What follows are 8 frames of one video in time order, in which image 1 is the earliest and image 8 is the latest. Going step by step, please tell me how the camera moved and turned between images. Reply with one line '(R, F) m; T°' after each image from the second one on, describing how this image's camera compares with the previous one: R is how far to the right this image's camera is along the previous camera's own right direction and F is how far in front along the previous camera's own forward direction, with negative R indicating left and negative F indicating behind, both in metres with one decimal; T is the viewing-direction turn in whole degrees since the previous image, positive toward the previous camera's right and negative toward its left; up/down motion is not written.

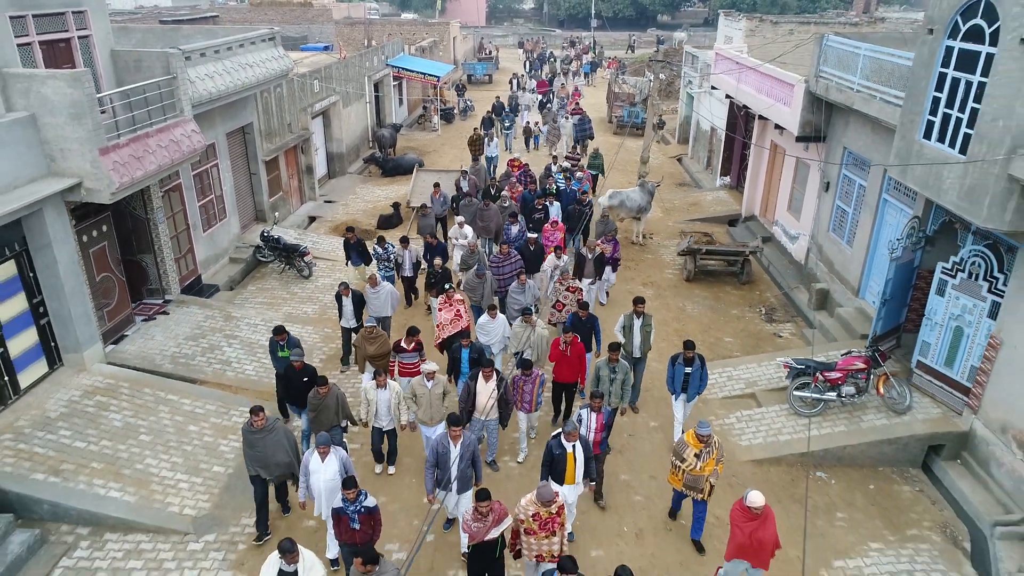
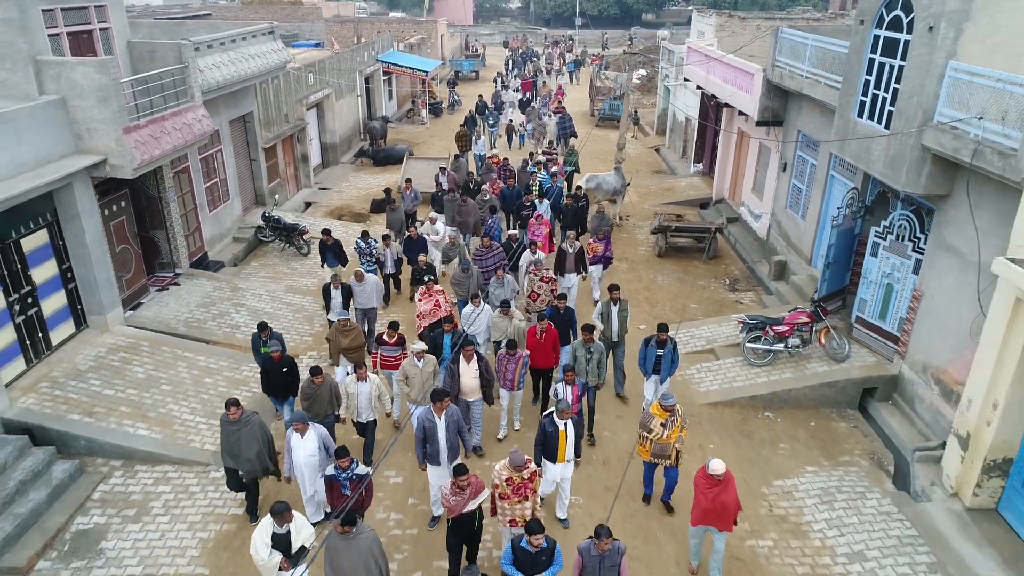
(+0.1, -1.0) m; +1°
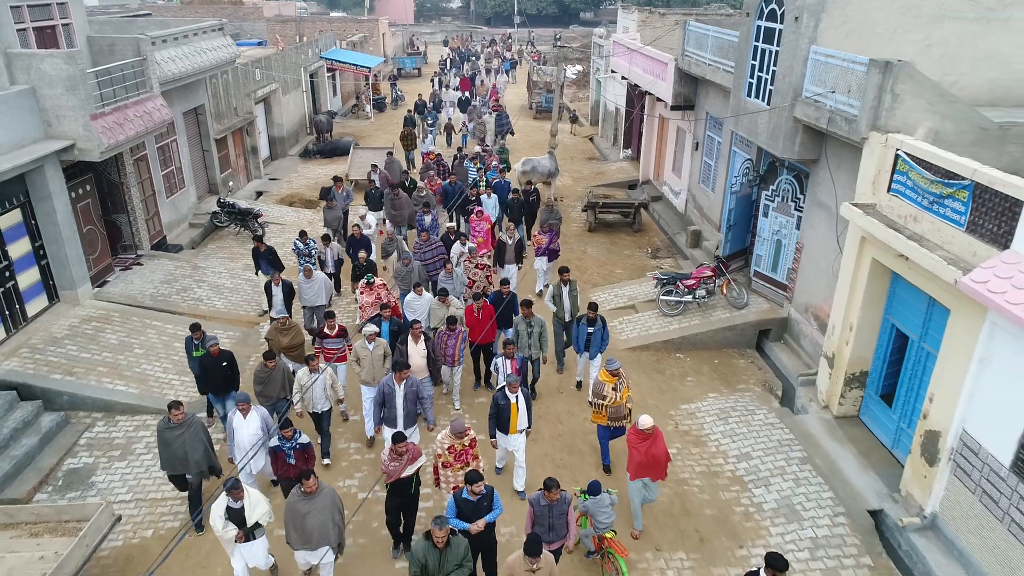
(+0.1, -1.2) m; +4°
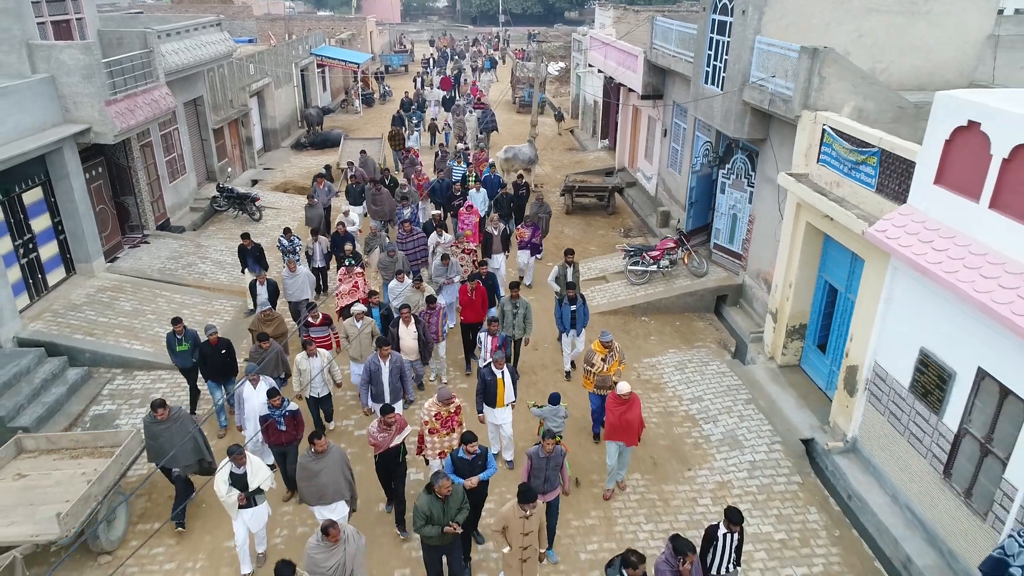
(+0.1, -1.0) m; +1°
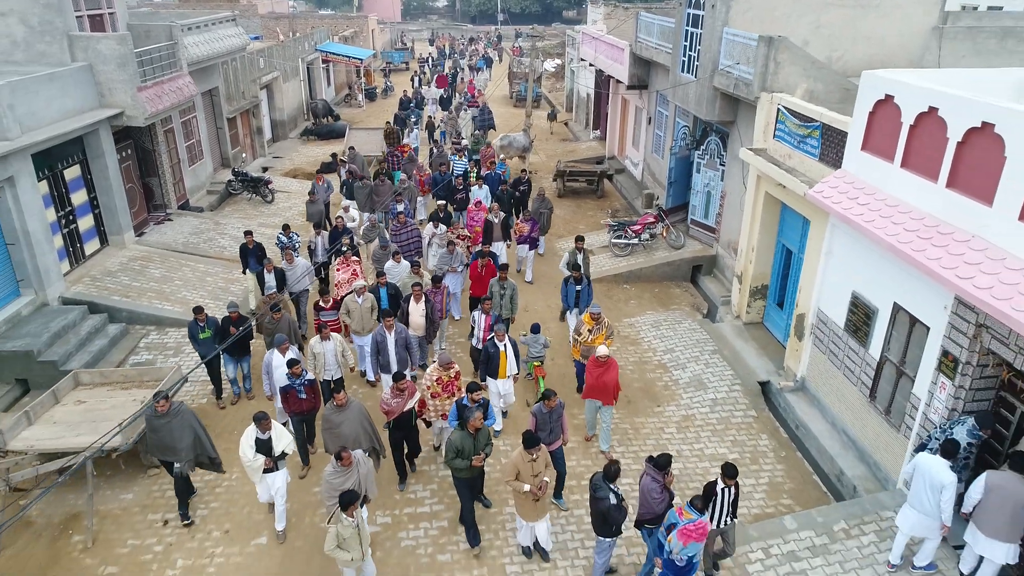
(+0.1, -1.1) m; 0°
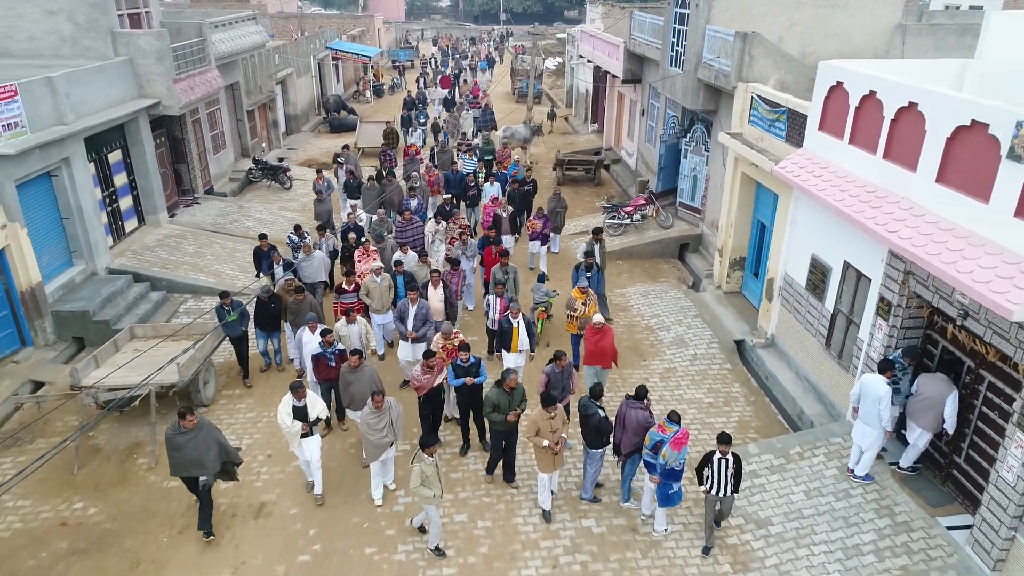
(0.0, -1.1) m; 0°
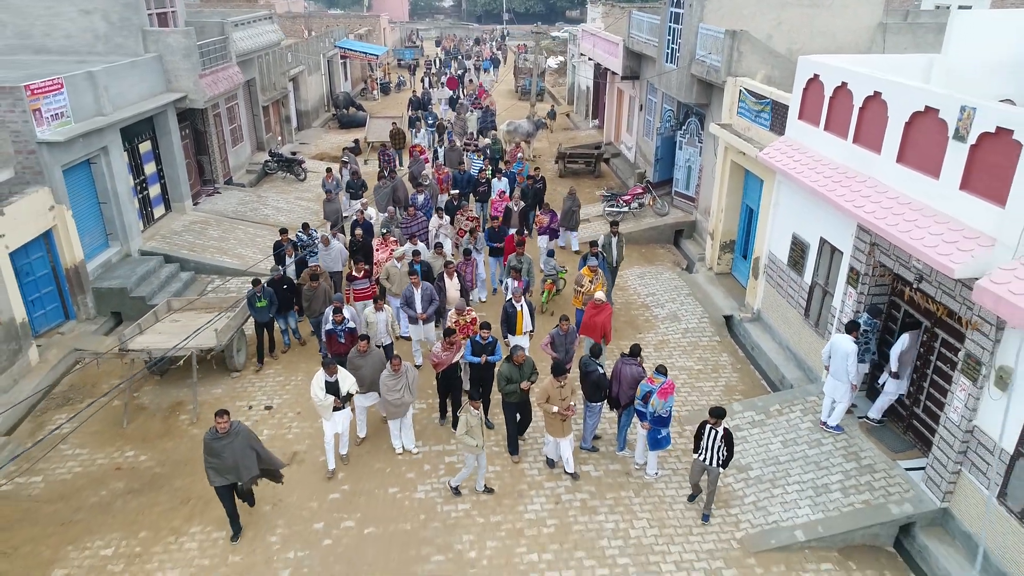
(-0.1, -0.8) m; 0°
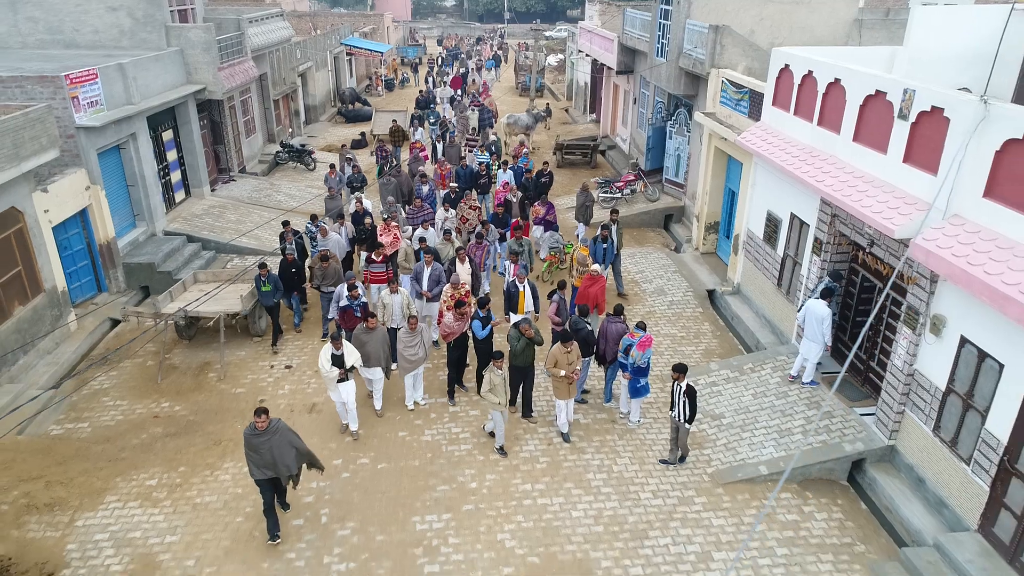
(+0.1, -0.9) m; 0°
